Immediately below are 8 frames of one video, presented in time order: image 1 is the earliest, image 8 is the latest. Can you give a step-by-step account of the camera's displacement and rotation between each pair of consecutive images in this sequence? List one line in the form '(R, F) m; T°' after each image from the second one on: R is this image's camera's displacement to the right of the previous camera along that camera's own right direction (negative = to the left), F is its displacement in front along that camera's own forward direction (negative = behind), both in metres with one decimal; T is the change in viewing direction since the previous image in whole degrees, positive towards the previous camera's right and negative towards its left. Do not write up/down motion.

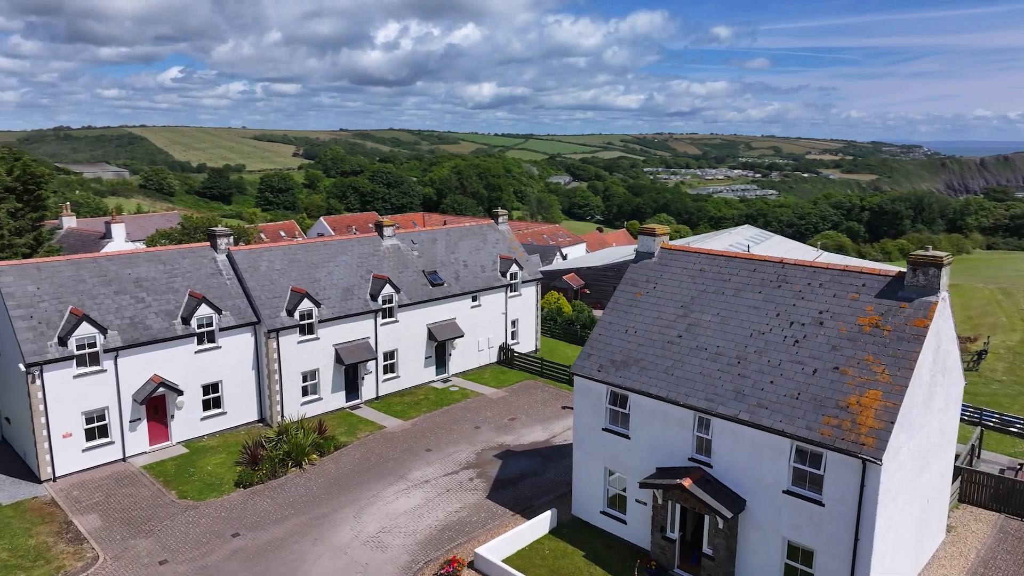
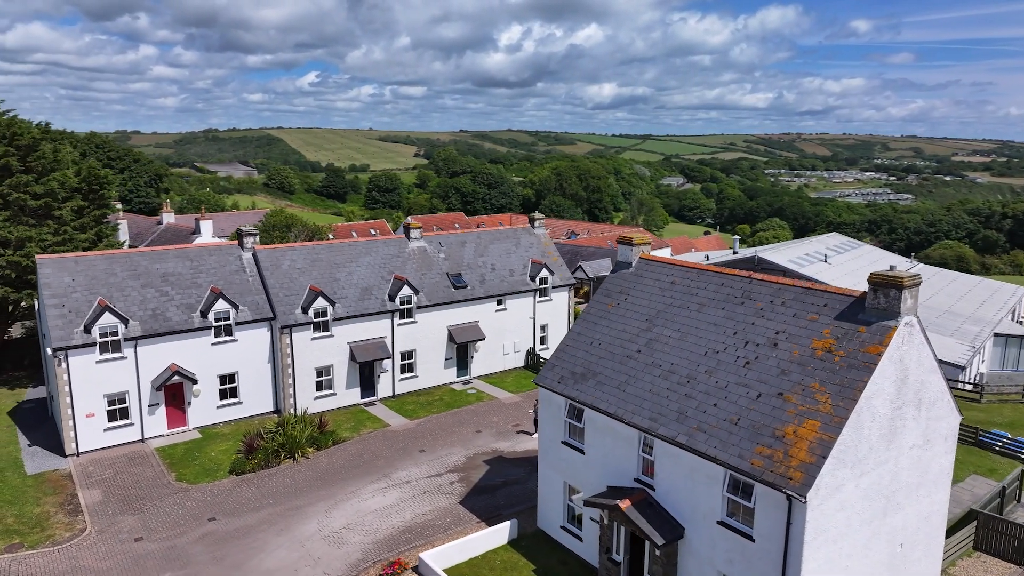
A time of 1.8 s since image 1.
(+4.4, +0.5) m; -9°
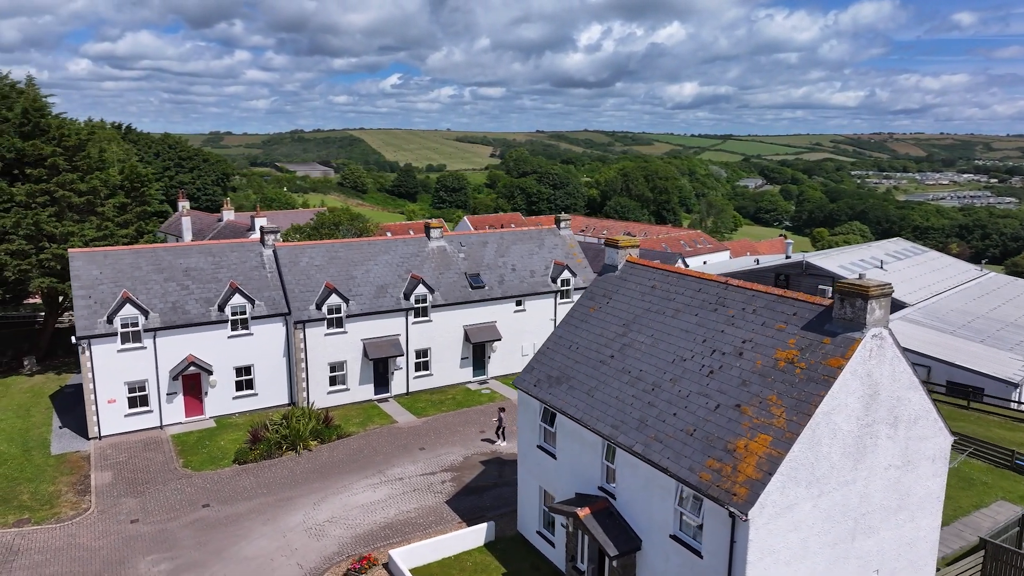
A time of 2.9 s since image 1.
(+2.7, +0.3) m; -6°
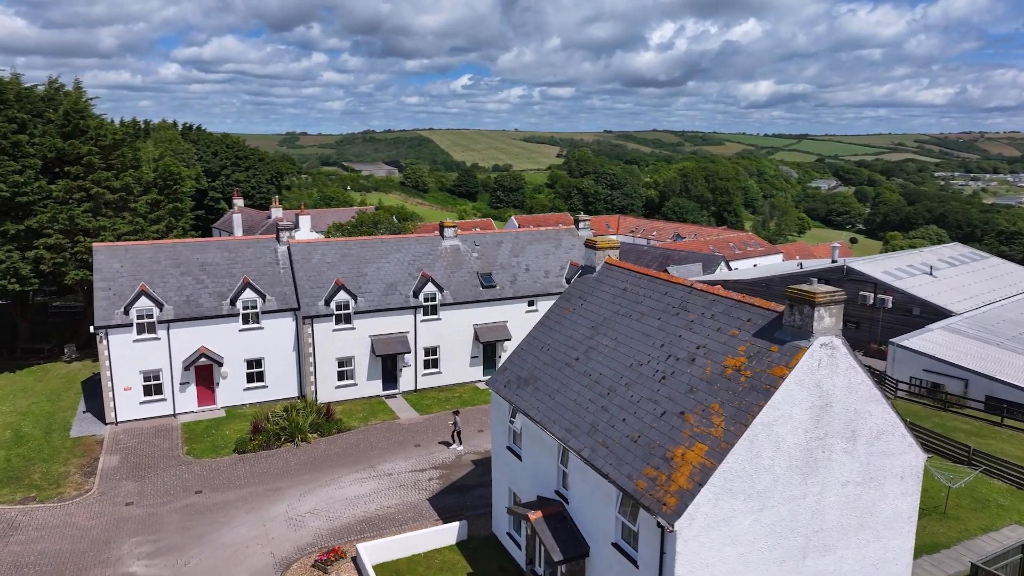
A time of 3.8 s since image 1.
(+2.6, +0.2) m; -5°
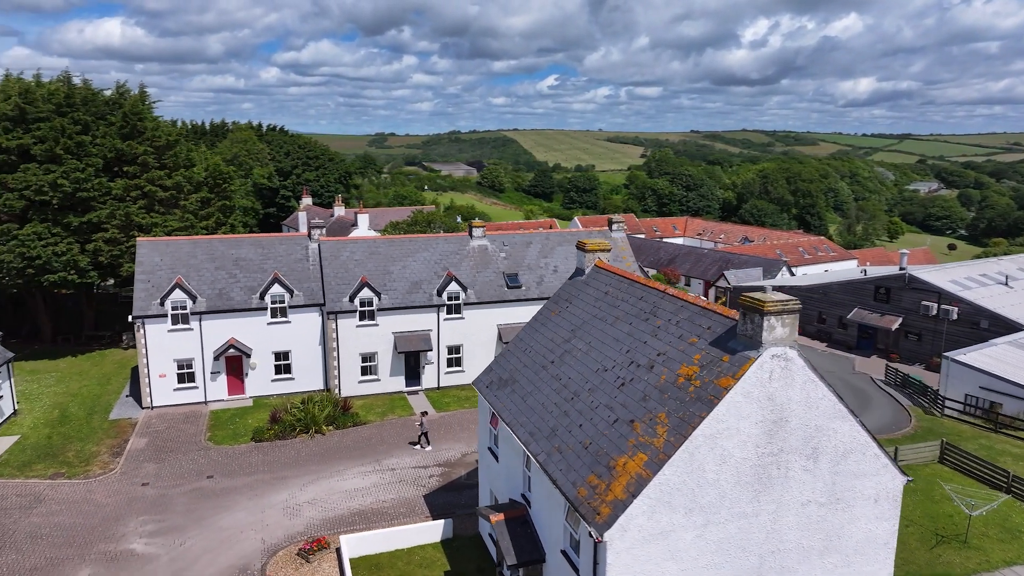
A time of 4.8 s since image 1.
(+2.7, +0.2) m; -6°
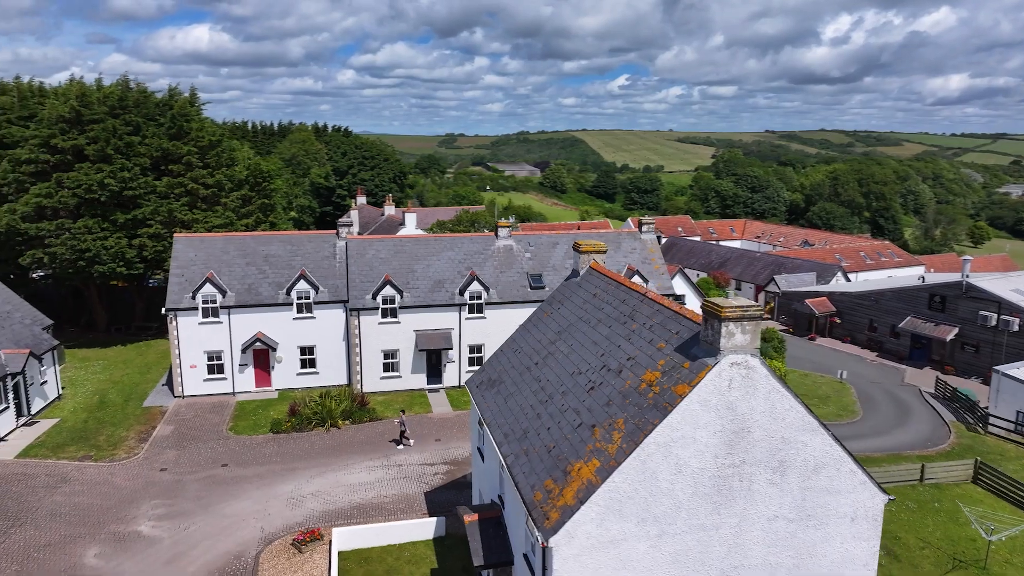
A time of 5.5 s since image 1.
(+2.1, +0.2) m; -5°
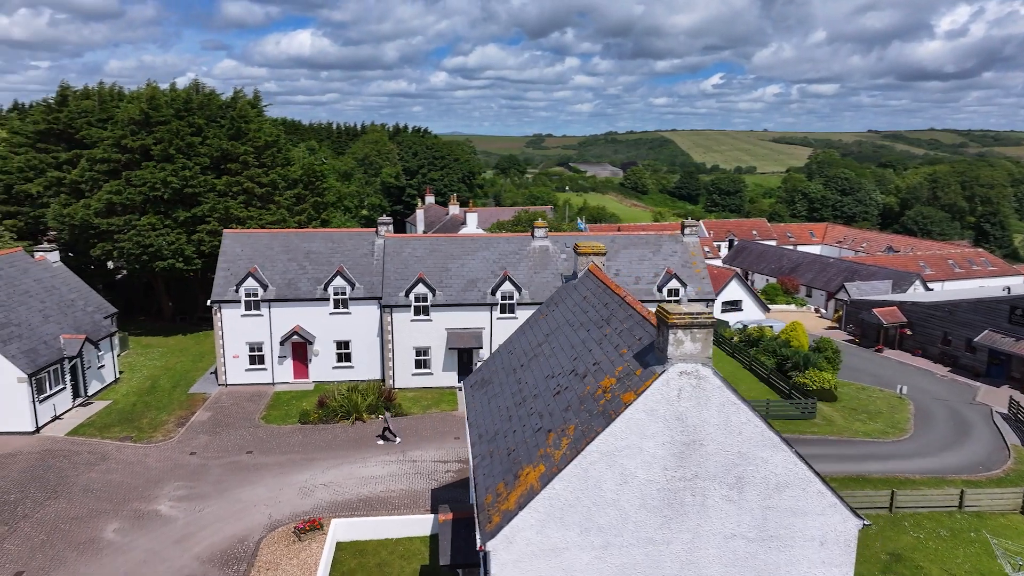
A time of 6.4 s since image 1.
(+2.5, +0.3) m; -7°
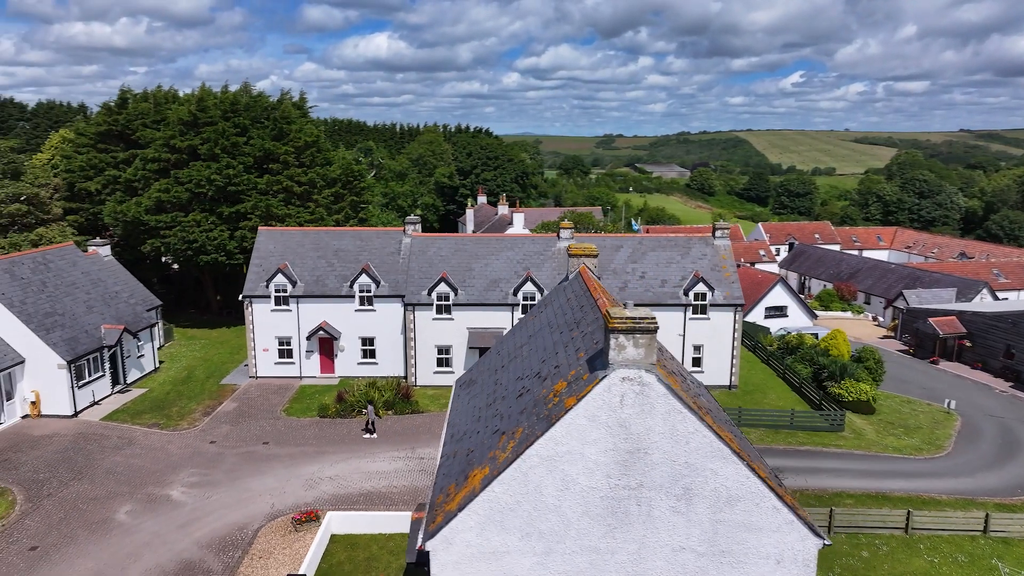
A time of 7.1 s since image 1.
(+2.2, +0.2) m; -5°
